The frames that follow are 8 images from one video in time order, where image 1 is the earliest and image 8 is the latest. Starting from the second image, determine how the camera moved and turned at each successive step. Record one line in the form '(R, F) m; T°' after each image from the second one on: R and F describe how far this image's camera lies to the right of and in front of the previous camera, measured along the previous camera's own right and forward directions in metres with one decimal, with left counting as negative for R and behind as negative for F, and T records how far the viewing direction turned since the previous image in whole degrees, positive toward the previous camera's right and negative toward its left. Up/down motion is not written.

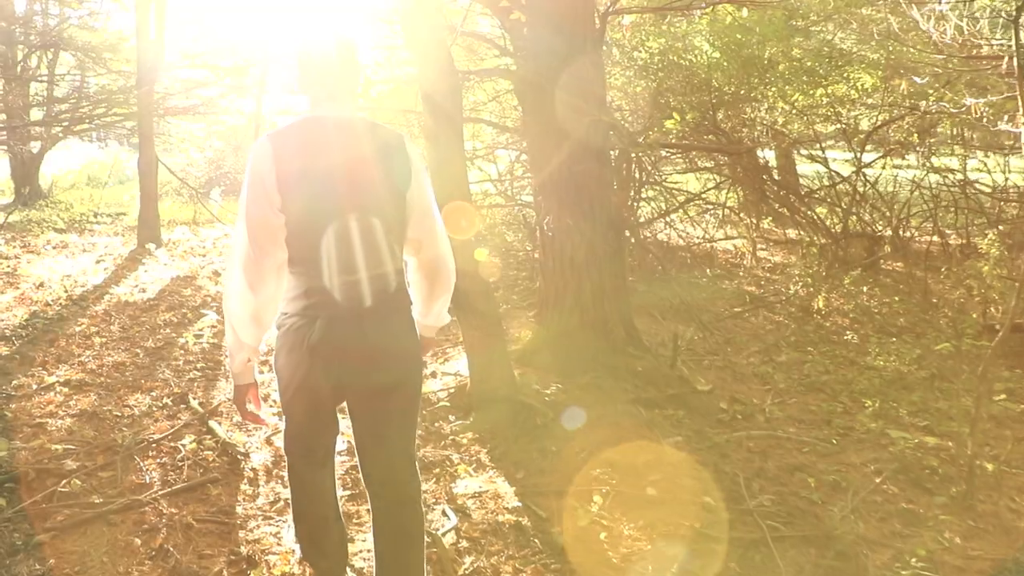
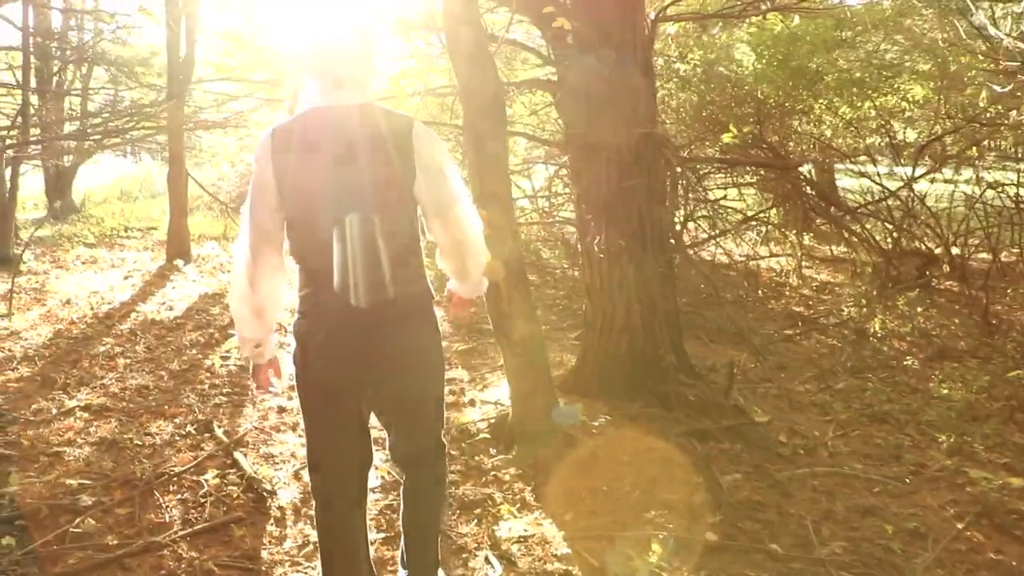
(-0.1, +0.3) m; -2°
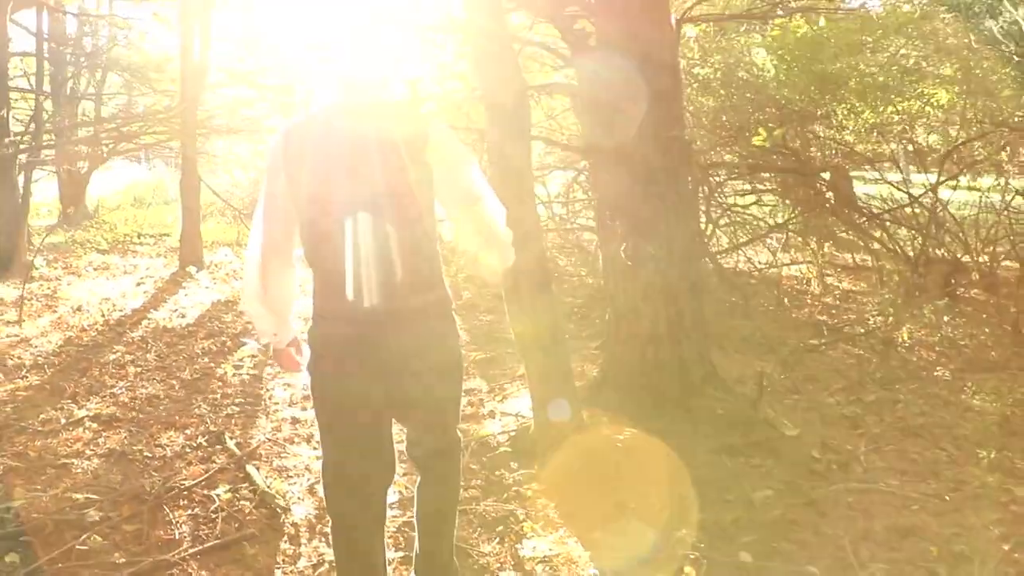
(0.0, +0.2) m; -1°
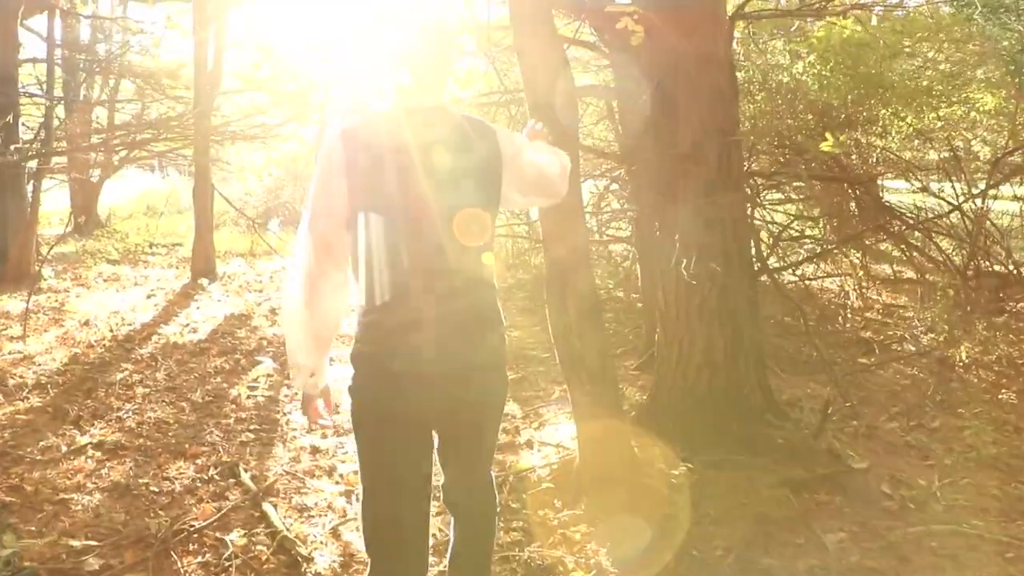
(-0.1, +0.4) m; -1°
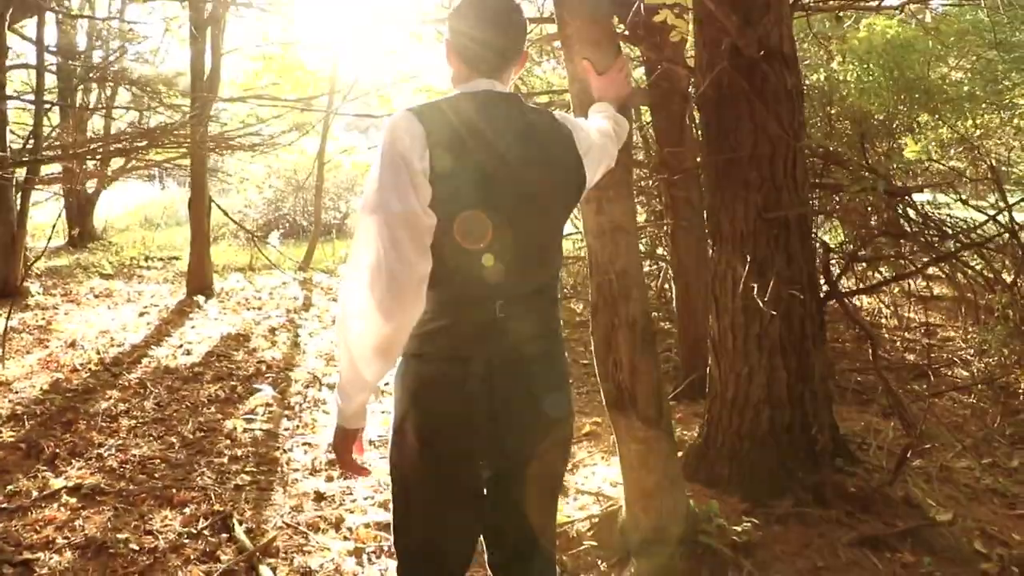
(-0.1, +0.6) m; 0°
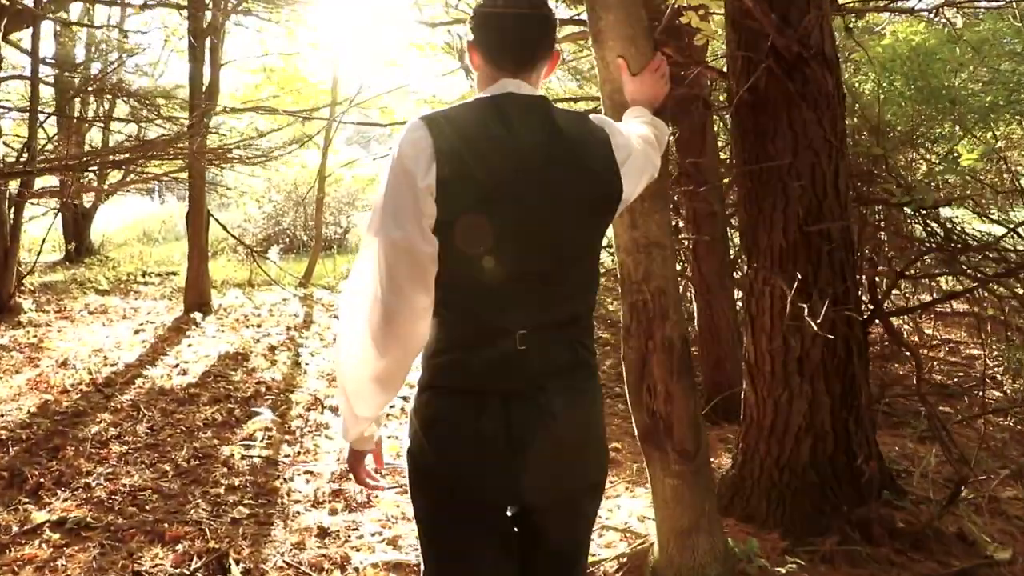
(-0.1, +0.3) m; 0°
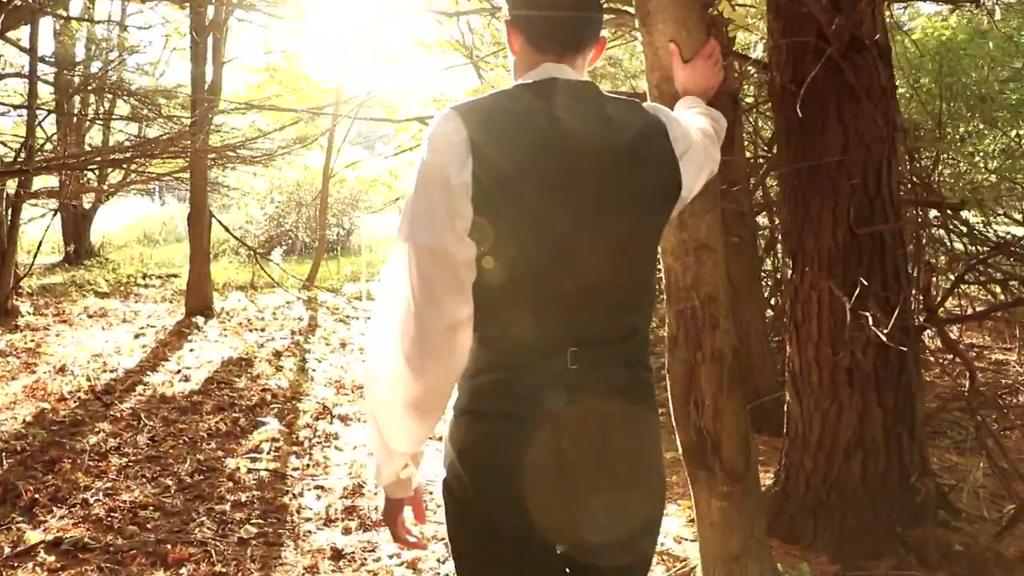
(-0.1, +0.3) m; 0°
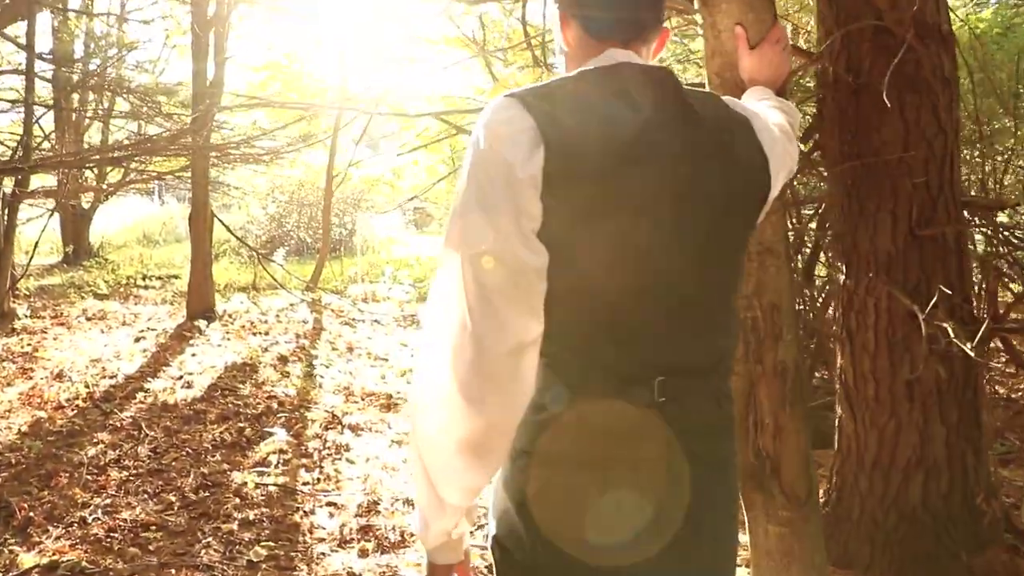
(-0.1, +0.3) m; 0°
